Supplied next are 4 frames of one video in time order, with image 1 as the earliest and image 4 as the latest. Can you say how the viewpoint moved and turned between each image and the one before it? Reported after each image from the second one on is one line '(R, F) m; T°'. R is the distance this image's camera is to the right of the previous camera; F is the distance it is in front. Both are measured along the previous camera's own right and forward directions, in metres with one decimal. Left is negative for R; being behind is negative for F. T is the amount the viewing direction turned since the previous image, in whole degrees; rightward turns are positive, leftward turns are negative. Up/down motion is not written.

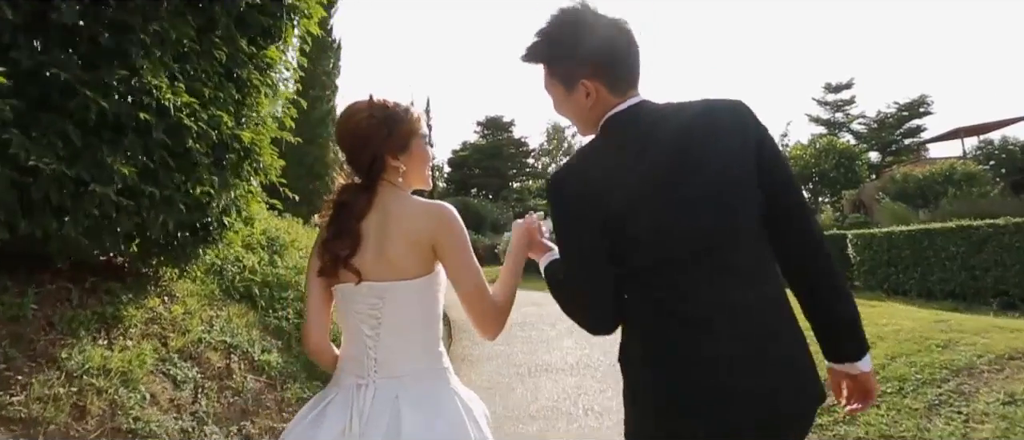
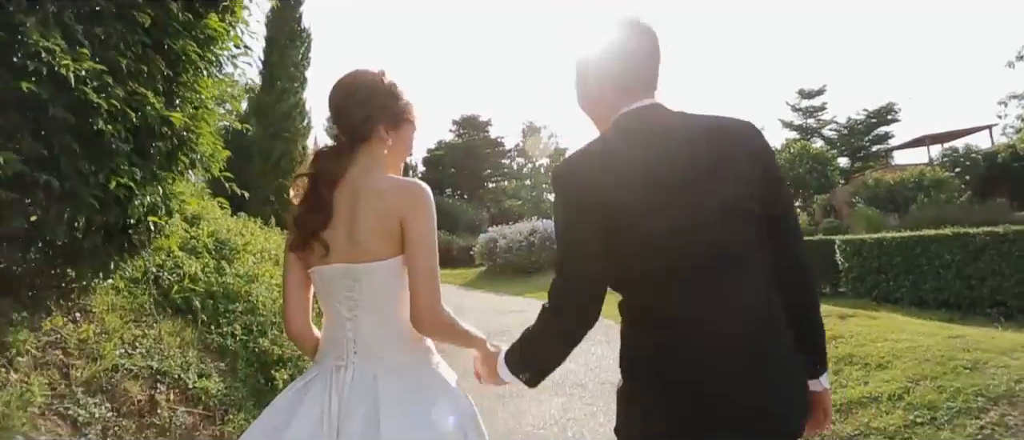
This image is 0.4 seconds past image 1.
(-0.1, +0.8) m; +2°
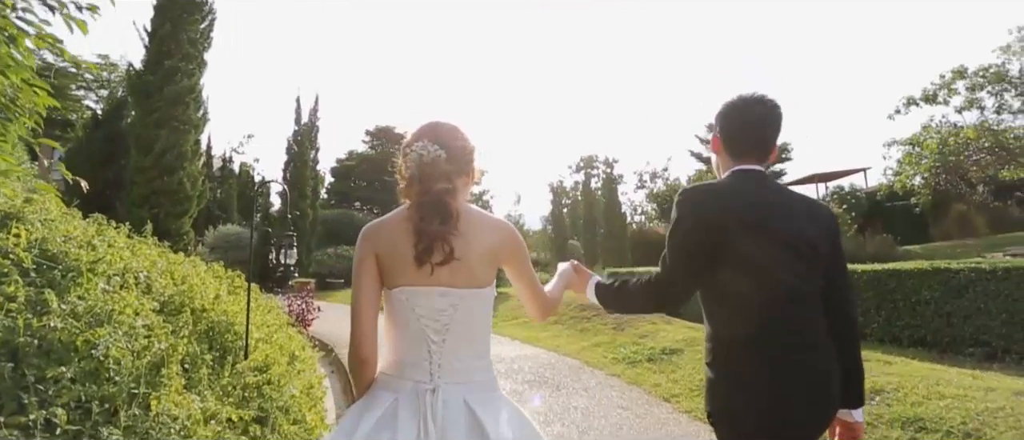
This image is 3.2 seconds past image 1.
(-0.6, +2.1) m; +7°
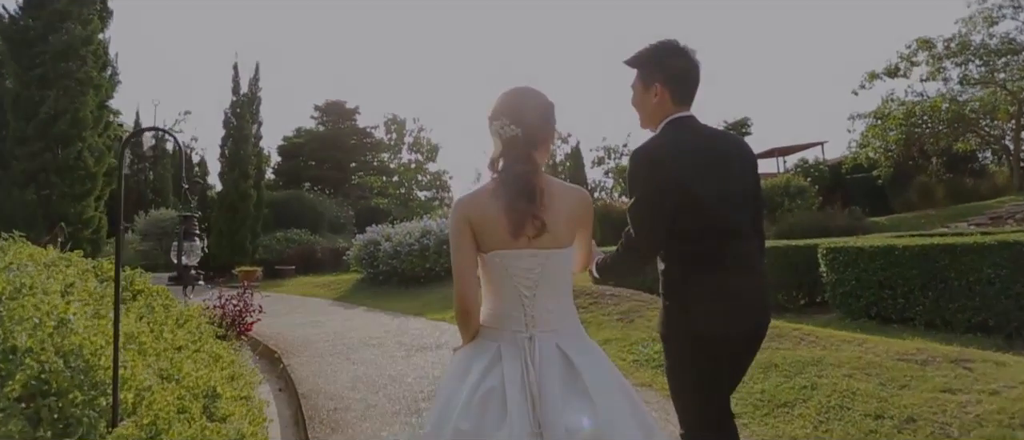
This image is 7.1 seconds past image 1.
(-0.4, +2.0) m; +3°
